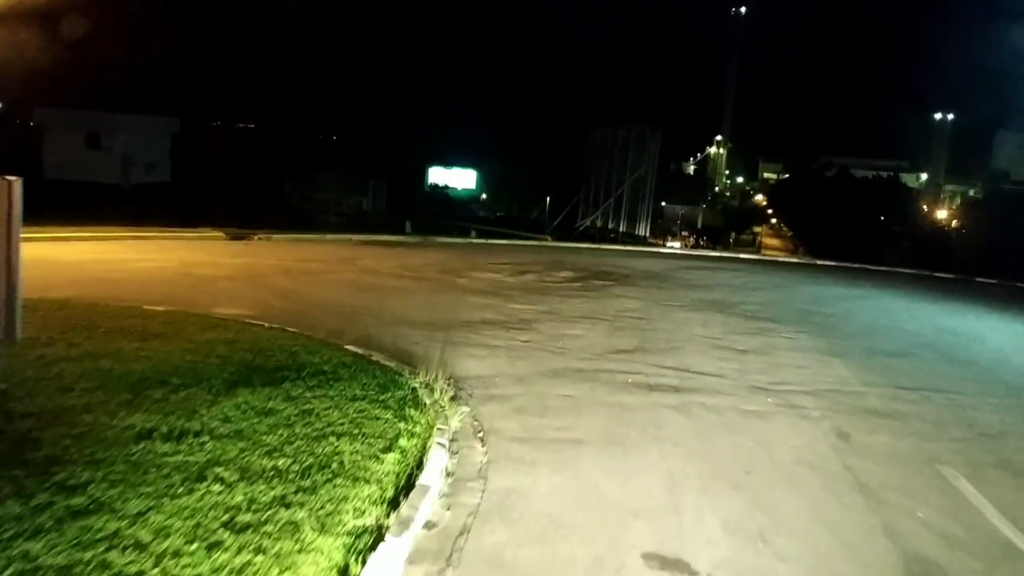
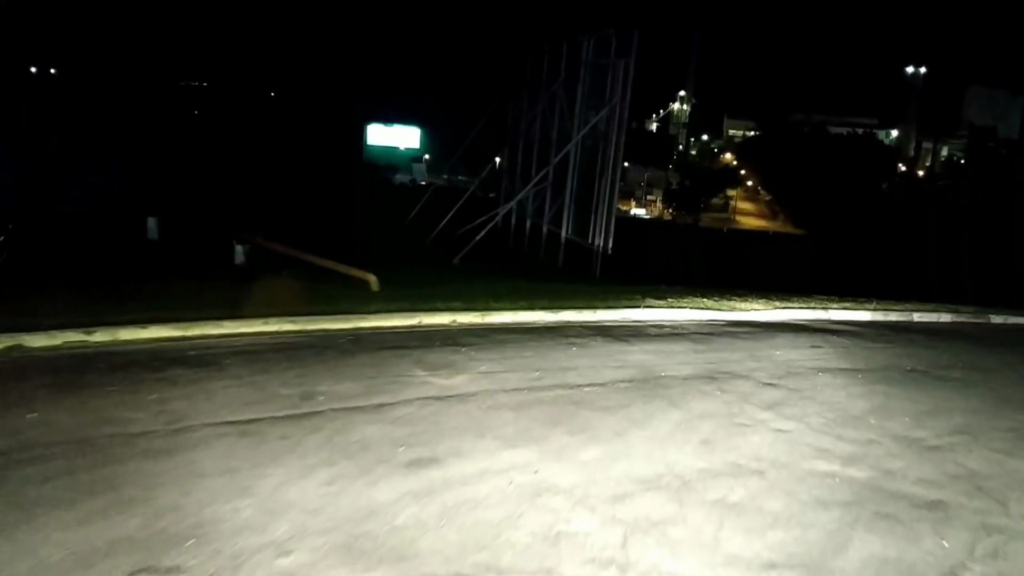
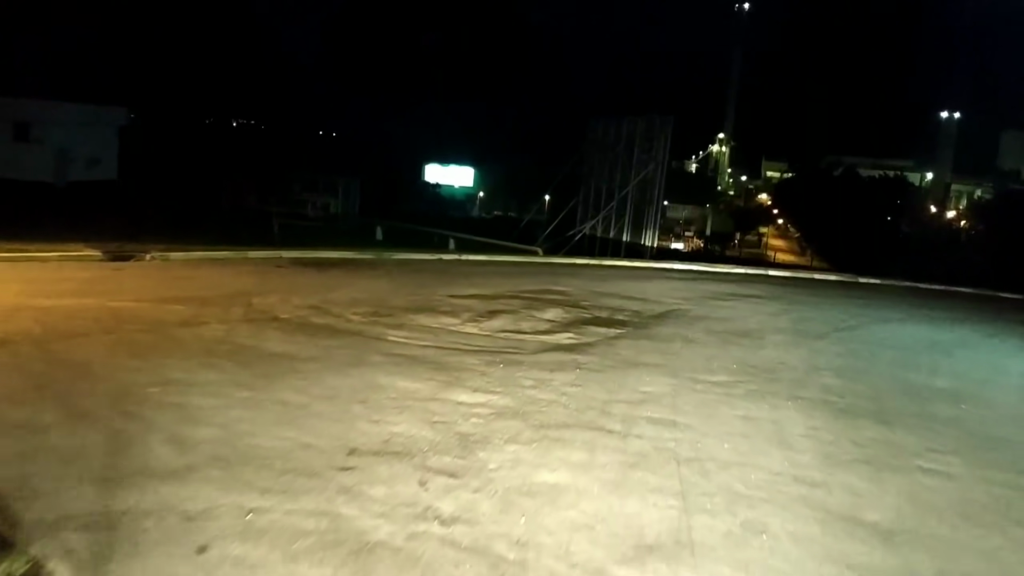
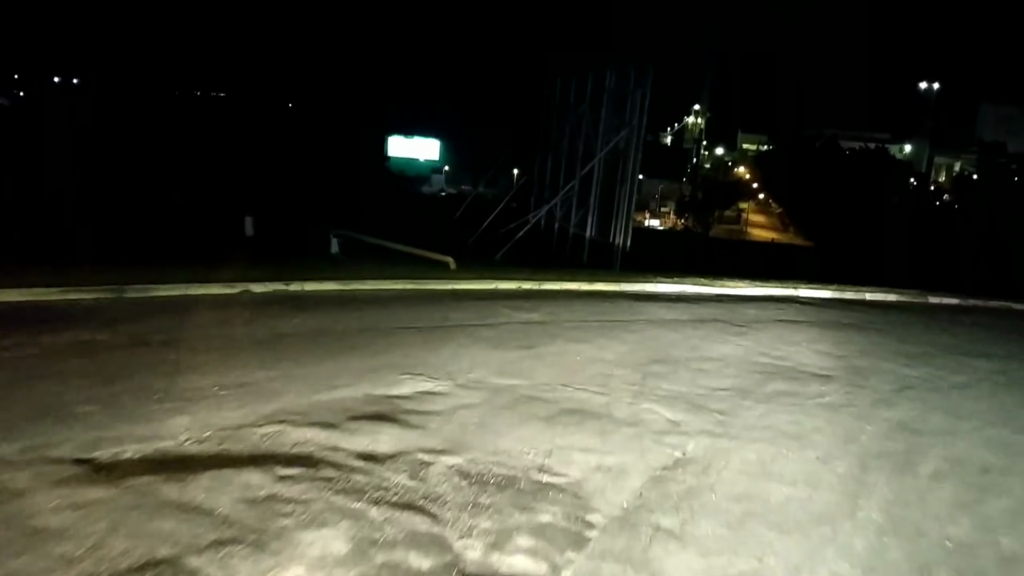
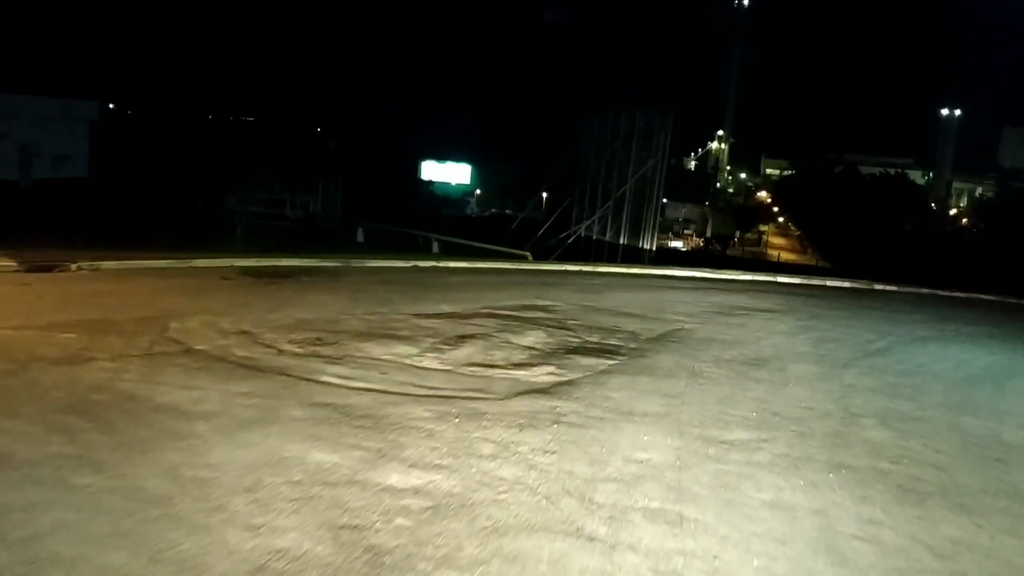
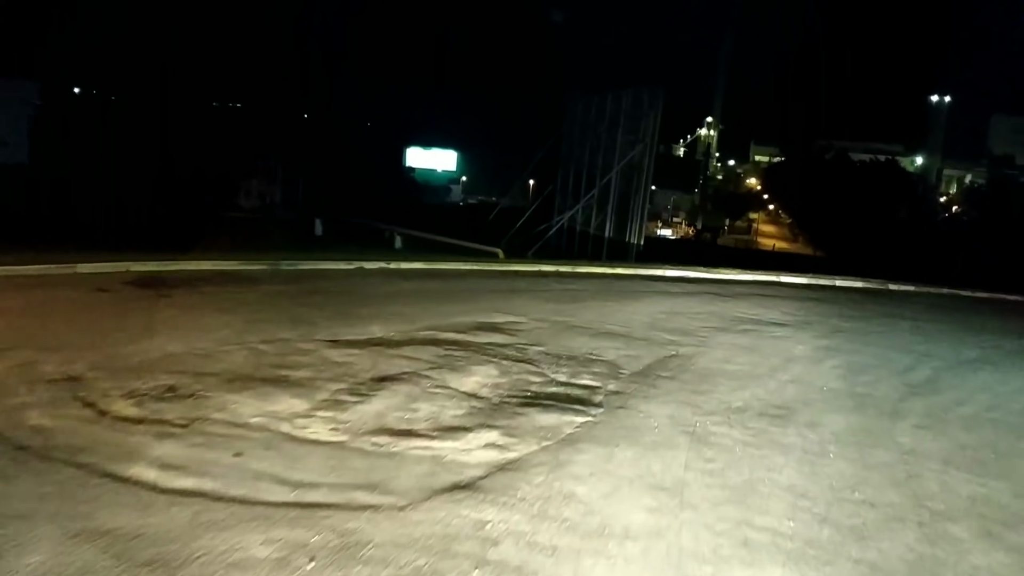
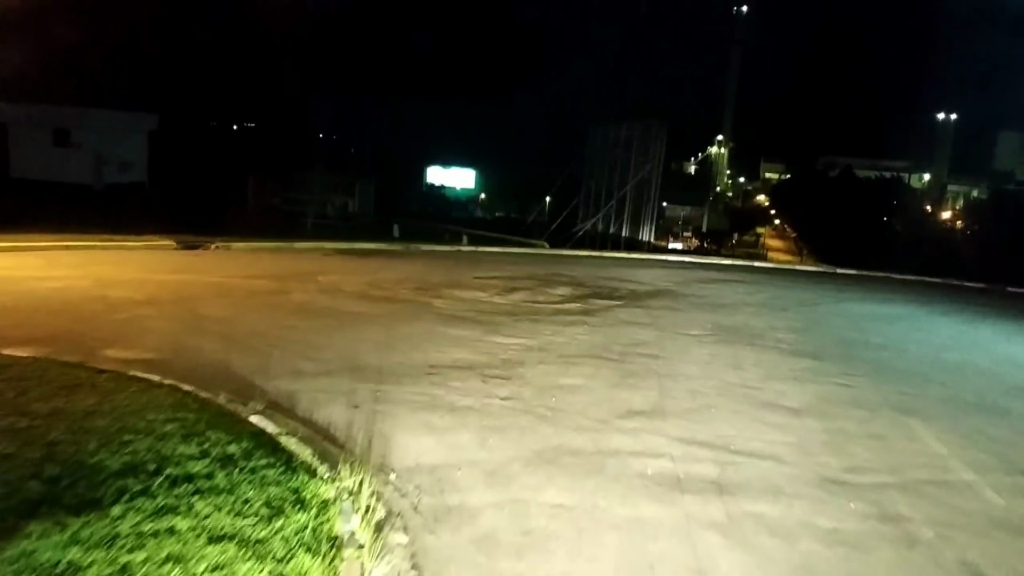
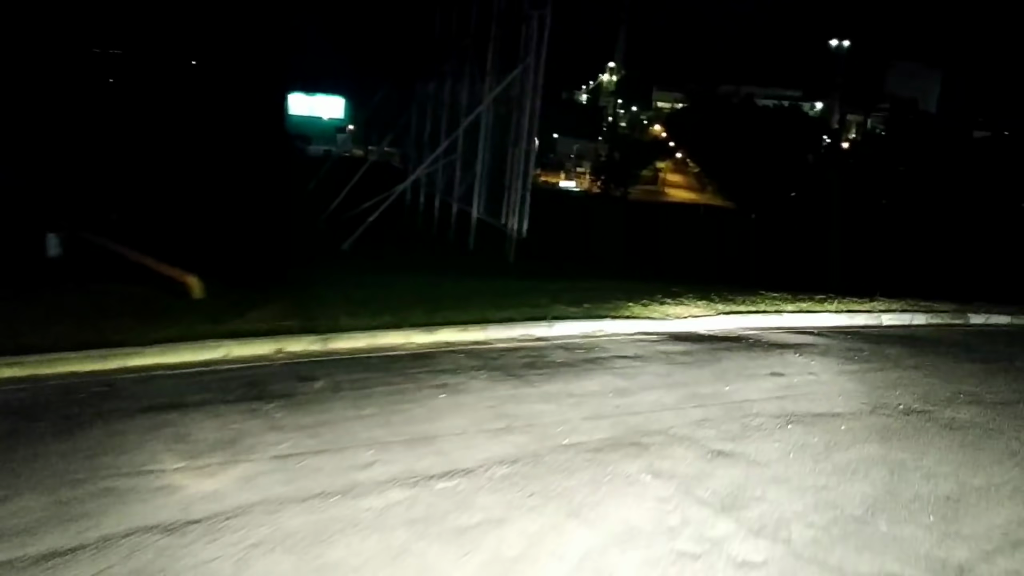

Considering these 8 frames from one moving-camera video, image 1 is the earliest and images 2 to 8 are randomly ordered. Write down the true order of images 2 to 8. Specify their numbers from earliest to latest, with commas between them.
7, 3, 5, 6, 4, 2, 8
